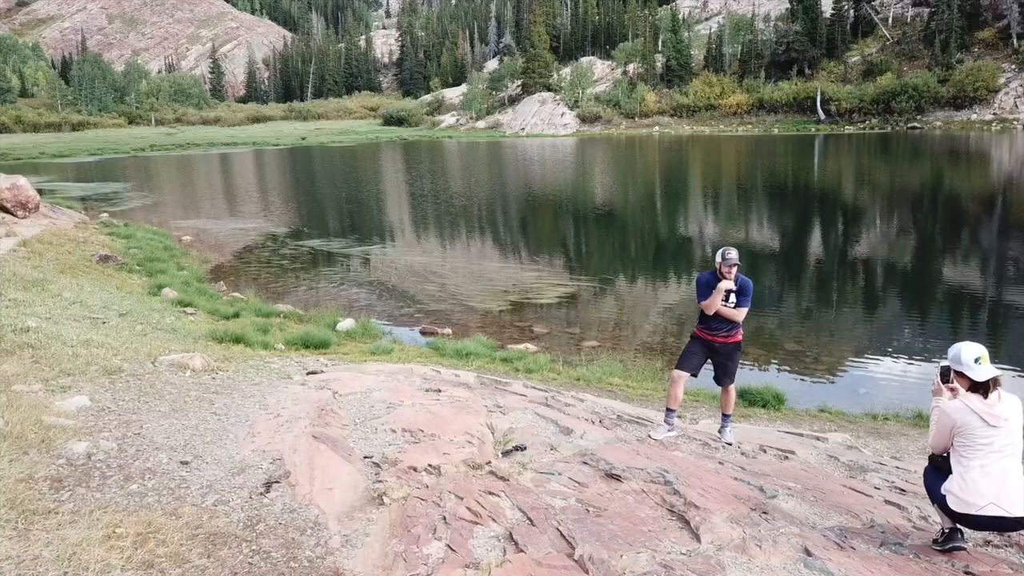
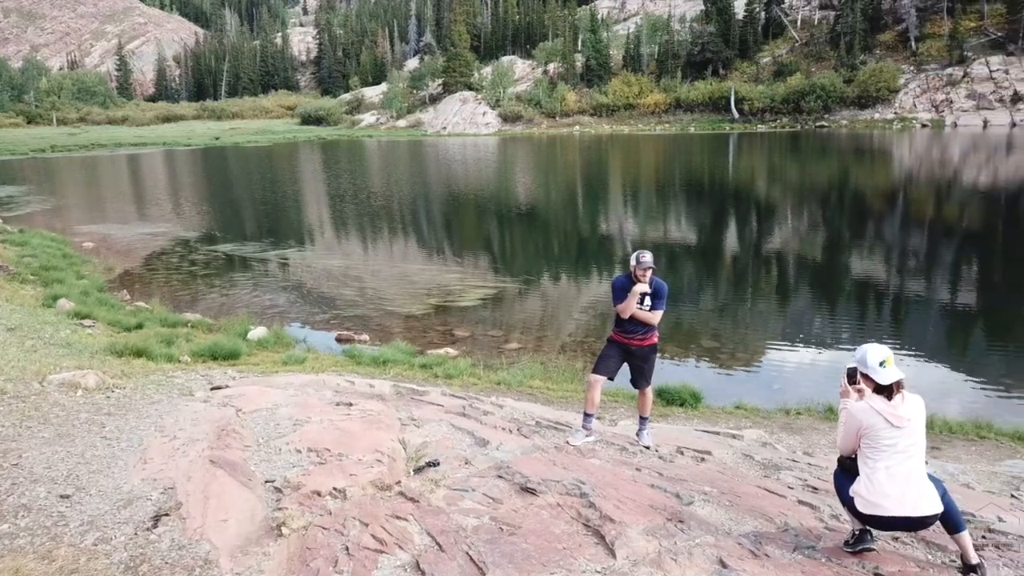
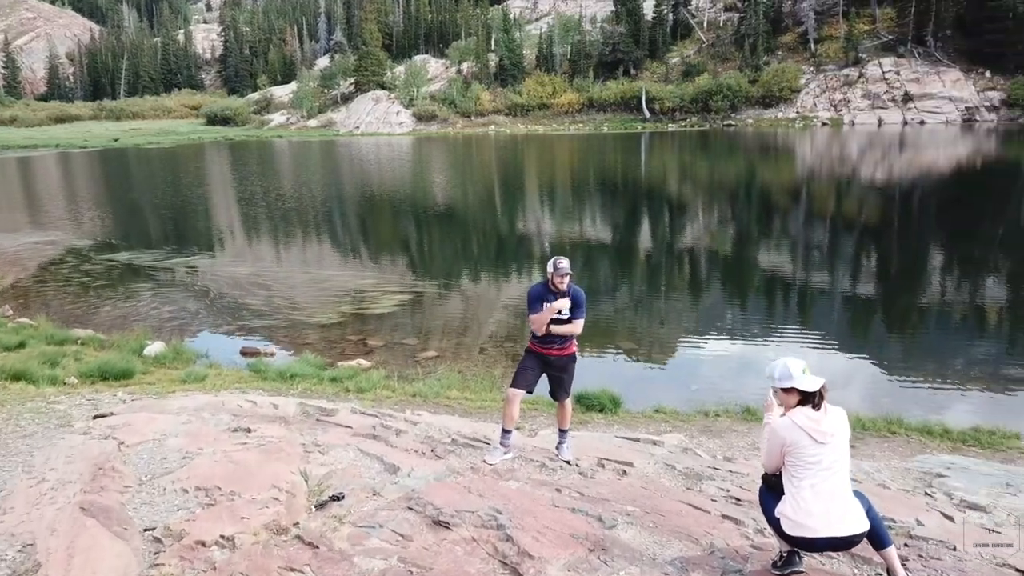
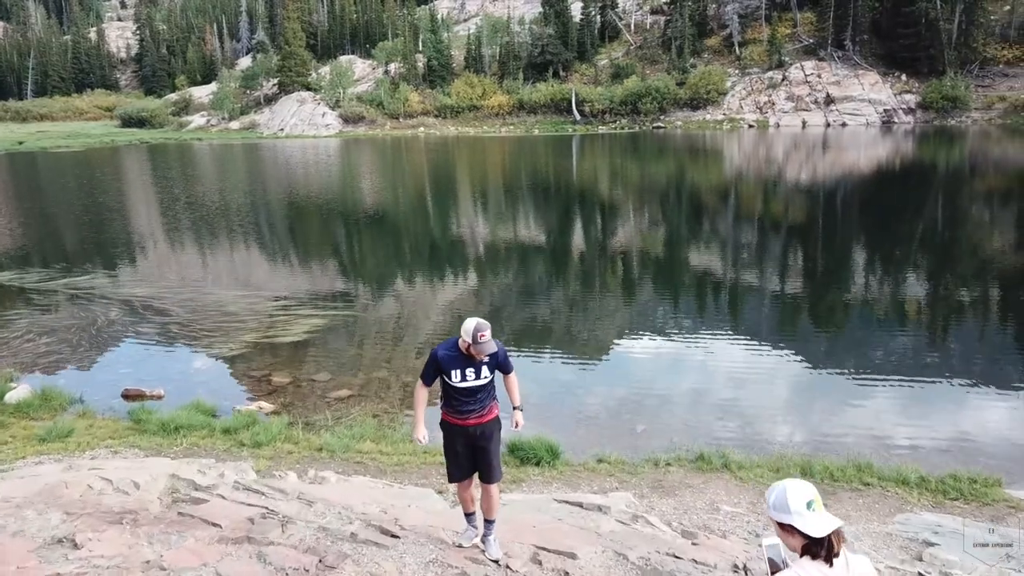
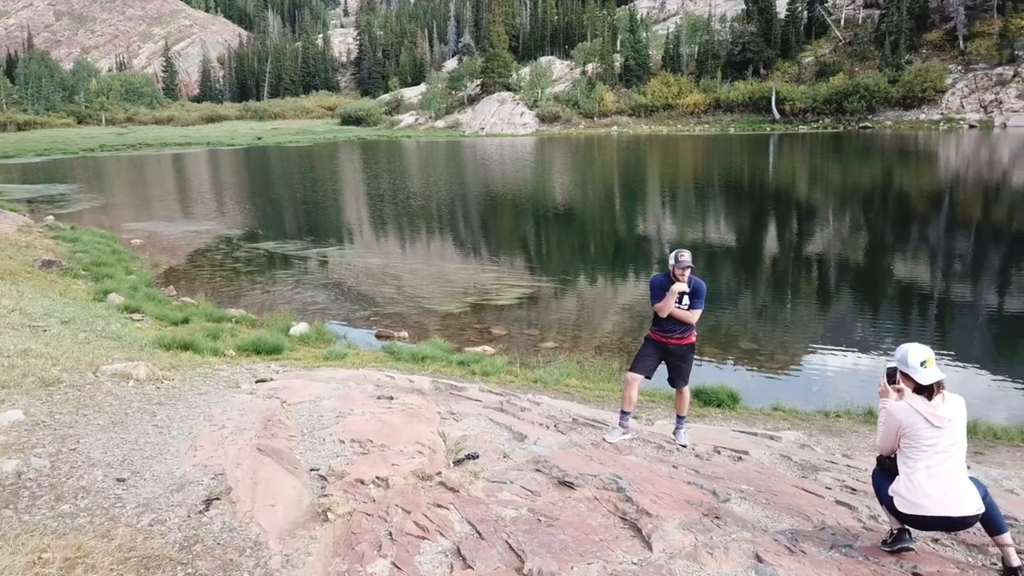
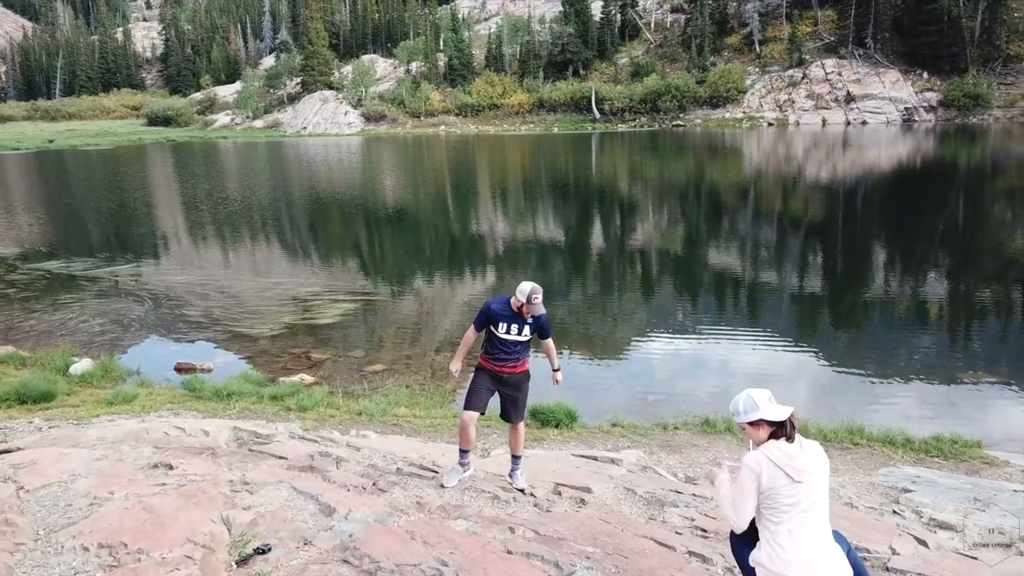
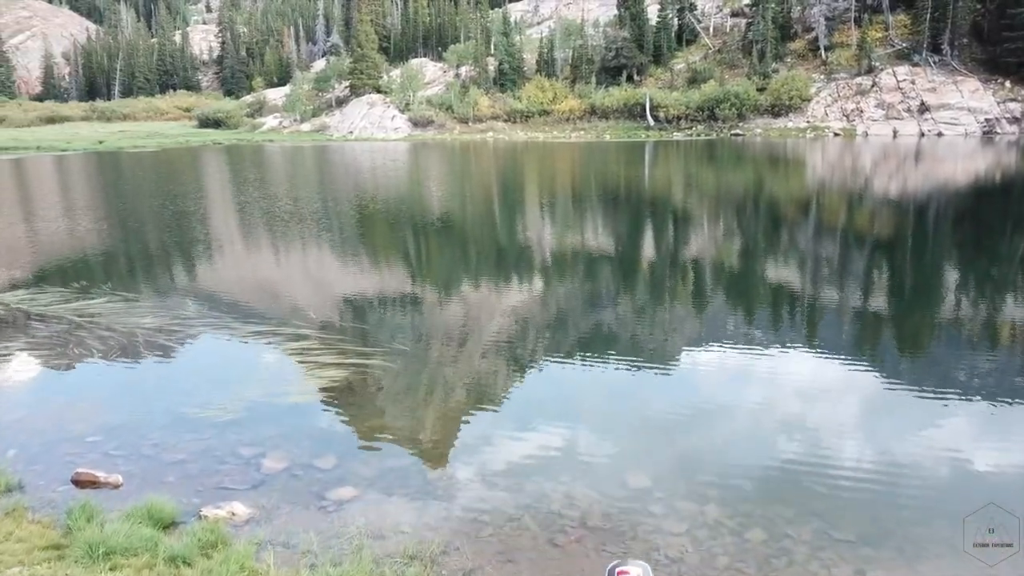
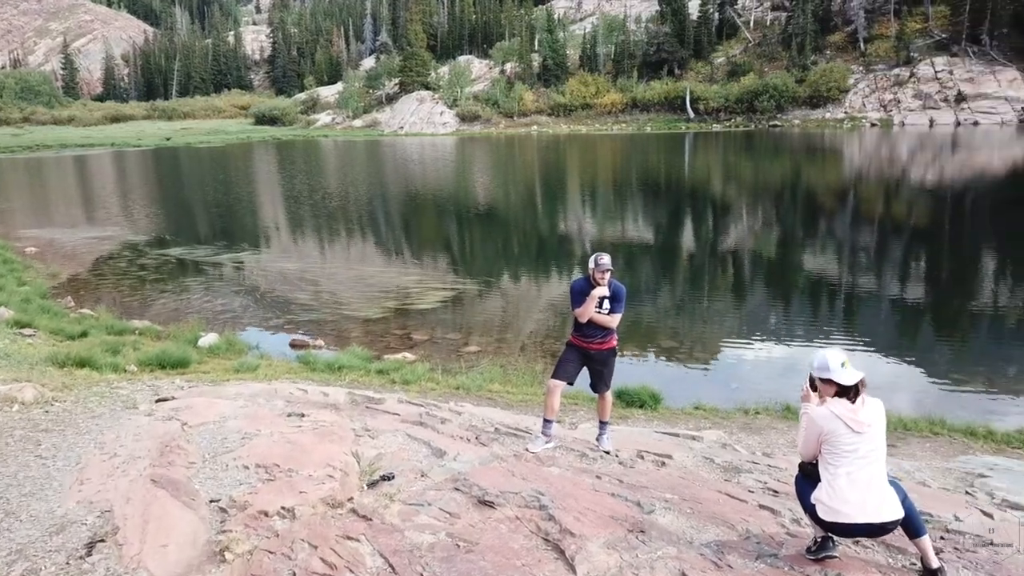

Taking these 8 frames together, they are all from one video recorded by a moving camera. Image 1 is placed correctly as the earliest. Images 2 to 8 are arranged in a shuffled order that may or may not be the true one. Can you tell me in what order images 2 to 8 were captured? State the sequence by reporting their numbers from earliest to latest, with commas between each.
5, 2, 8, 3, 6, 4, 7
